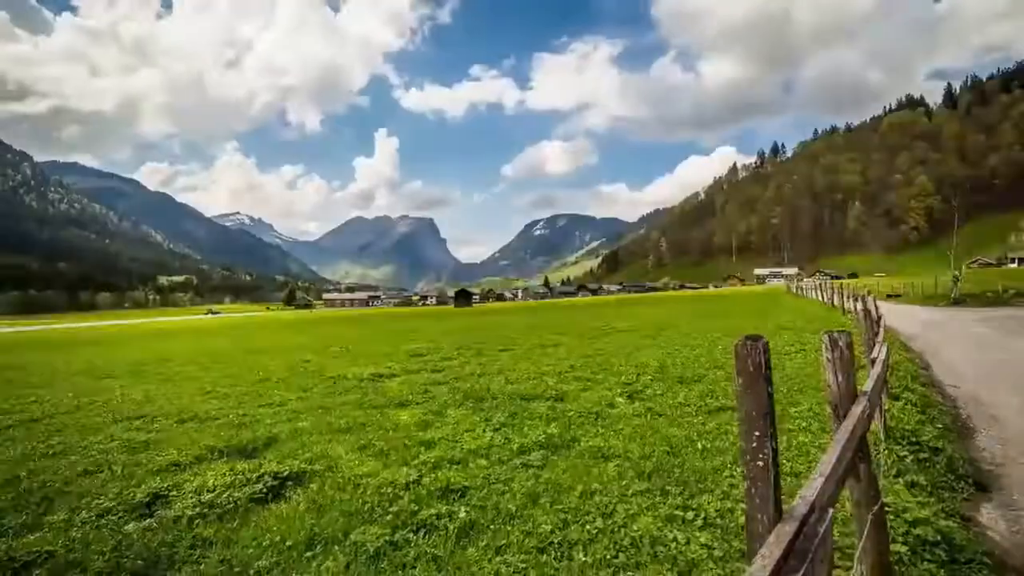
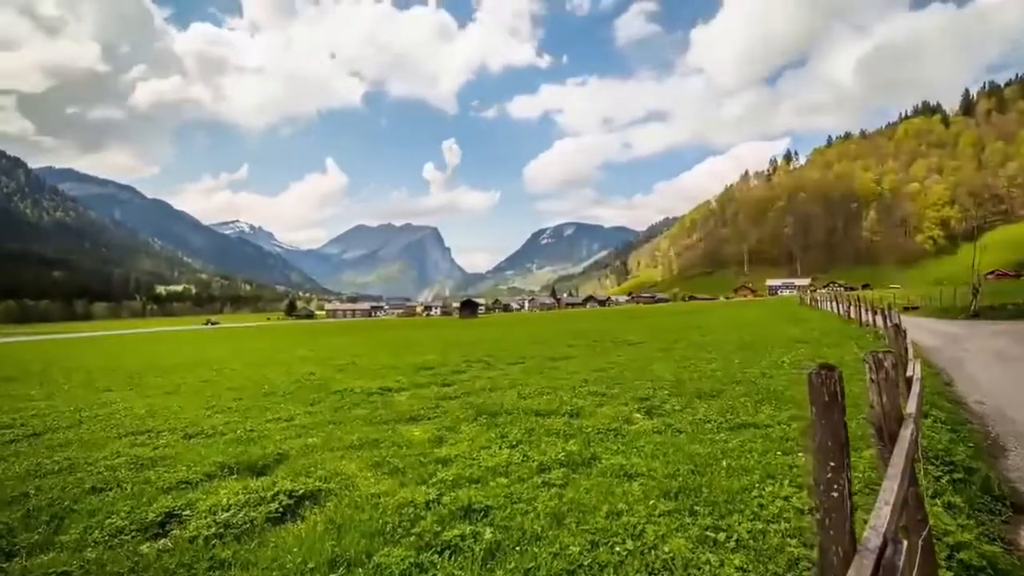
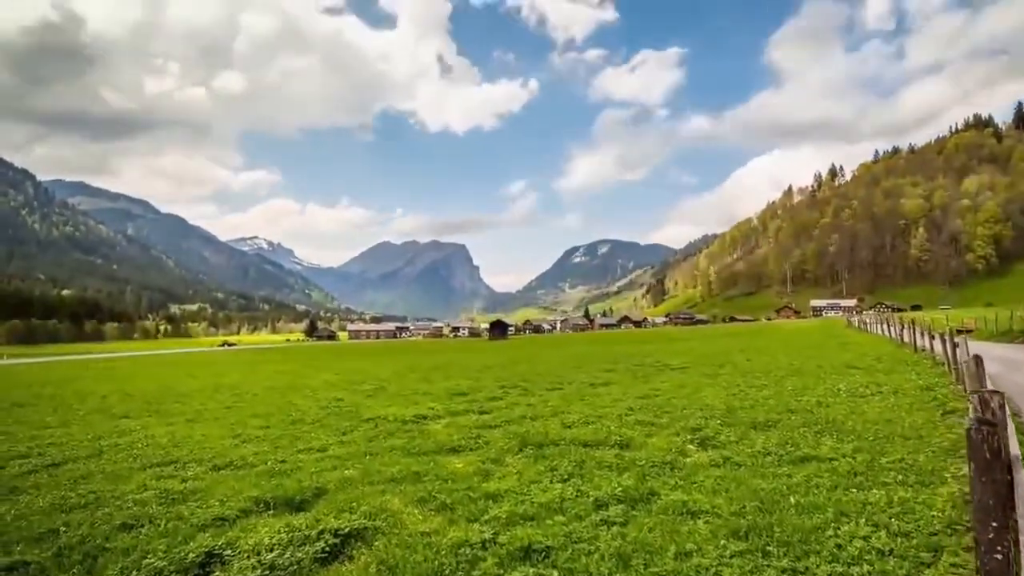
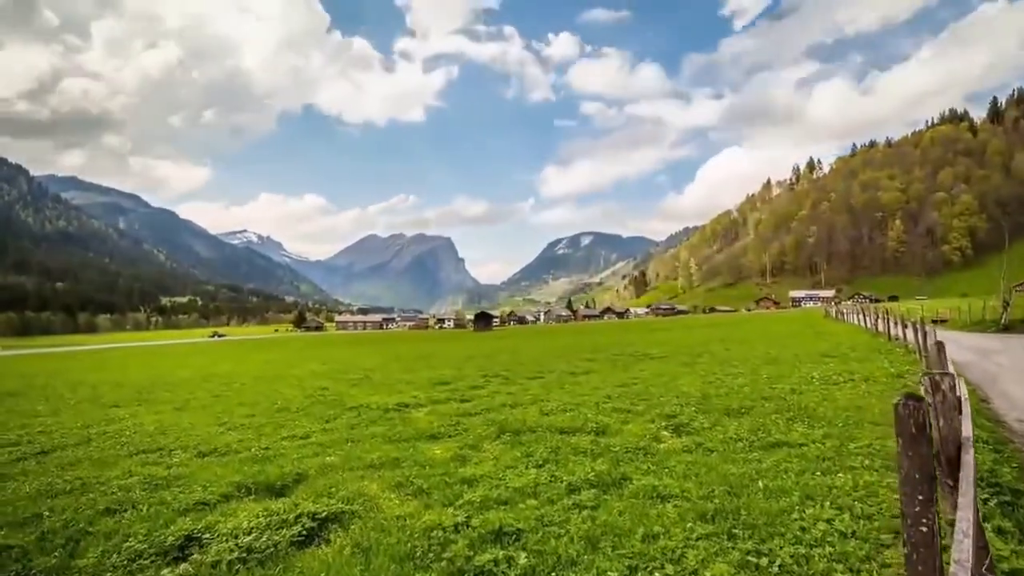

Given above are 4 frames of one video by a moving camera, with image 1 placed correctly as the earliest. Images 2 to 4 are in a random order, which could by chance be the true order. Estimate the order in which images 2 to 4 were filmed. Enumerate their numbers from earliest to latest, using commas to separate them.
2, 4, 3
